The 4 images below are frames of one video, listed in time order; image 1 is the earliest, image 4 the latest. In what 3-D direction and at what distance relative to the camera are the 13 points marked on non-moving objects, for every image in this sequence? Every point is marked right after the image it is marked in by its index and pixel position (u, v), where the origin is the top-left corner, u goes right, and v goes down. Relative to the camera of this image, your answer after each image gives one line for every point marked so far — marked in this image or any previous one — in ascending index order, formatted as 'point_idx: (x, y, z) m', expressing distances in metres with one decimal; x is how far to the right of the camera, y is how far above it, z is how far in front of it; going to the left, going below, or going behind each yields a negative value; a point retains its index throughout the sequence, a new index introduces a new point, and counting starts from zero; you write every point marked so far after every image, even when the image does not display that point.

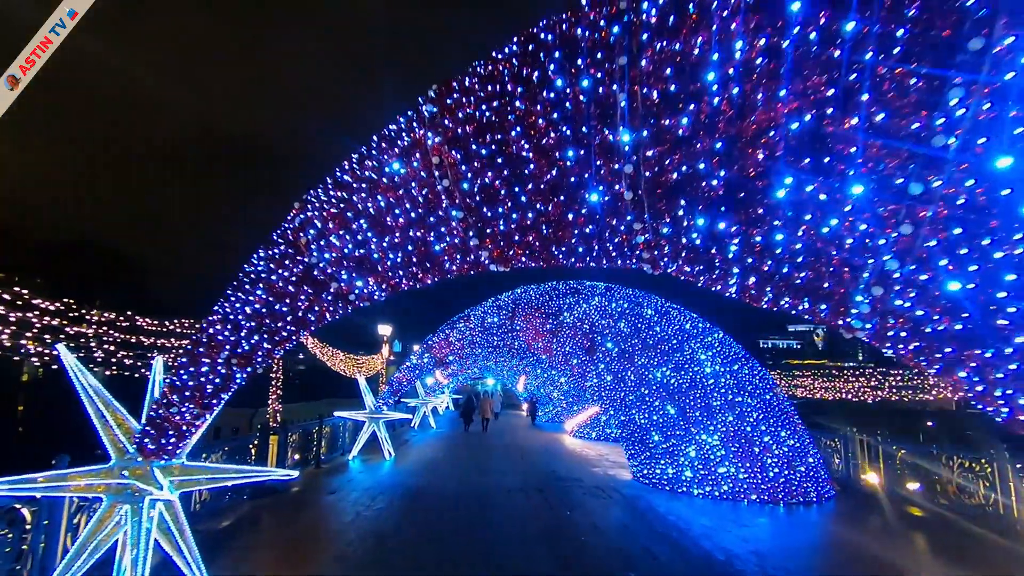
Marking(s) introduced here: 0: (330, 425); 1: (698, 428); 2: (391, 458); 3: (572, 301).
0: (-4.1, -3.0, +12.1) m
1: (+3.0, -2.2, +8.7) m
2: (-2.9, -4.0, +12.7) m
3: (+1.2, -0.3, +10.9) m
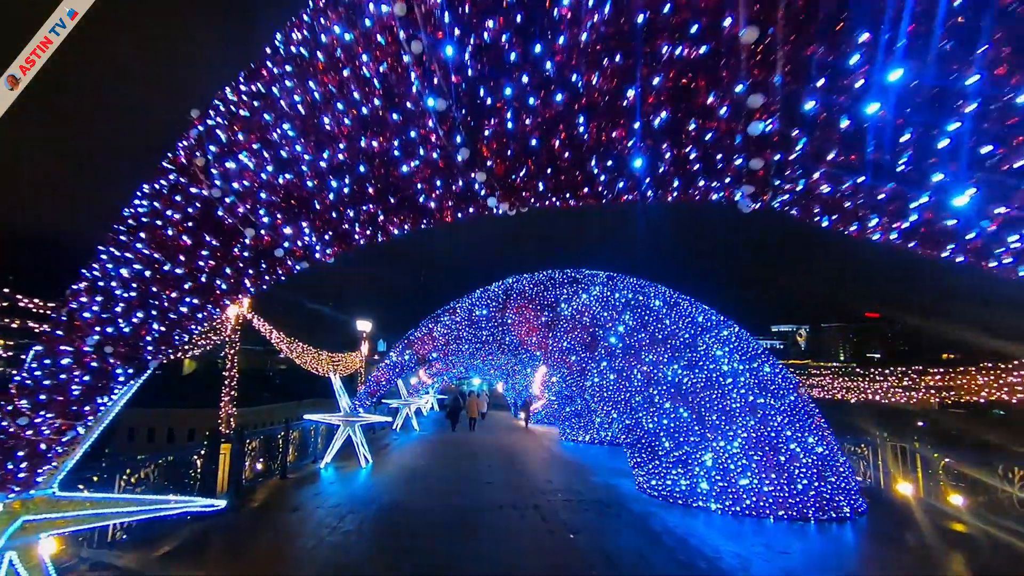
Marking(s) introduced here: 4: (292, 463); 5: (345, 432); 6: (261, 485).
0: (-4.3, -2.8, +10.9) m
1: (+2.9, -2.1, +7.7) m
2: (-3.1, -3.8, +11.5) m
3: (+1.0, -0.1, +9.8) m
4: (-4.3, -3.4, +10.6) m
5: (-3.6, -3.1, +11.6) m
6: (-4.1, -3.3, +9.0) m
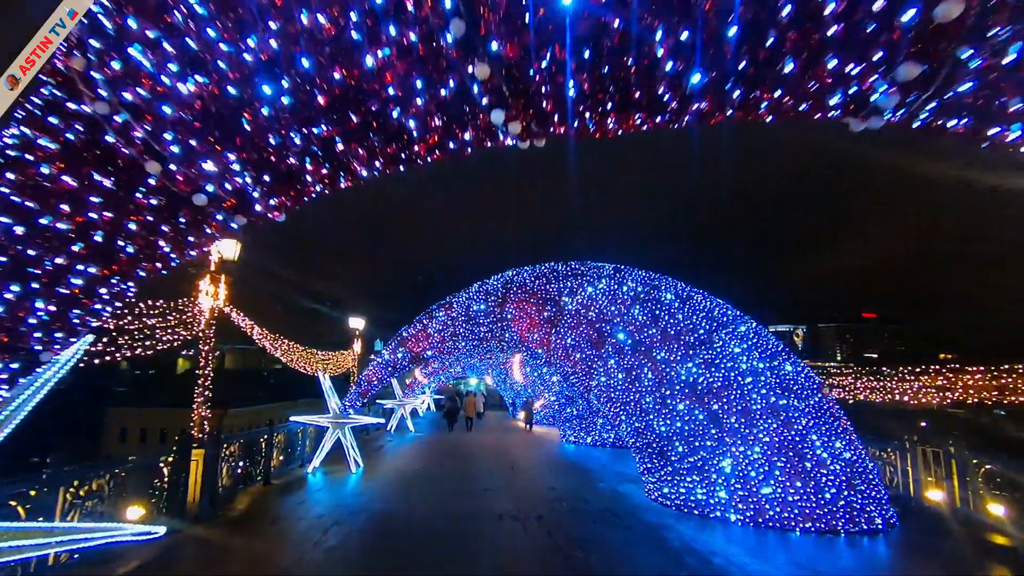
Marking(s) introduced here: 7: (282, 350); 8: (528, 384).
0: (-4.3, -2.7, +10.2) m
1: (+2.9, -1.9, +7.0) m
2: (-3.1, -3.7, +10.9) m
3: (+1.0, 0.0, +9.1) m
4: (-4.3, -3.3, +9.9) m
5: (-3.6, -3.0, +10.9) m
6: (-4.1, -3.1, +8.4) m
7: (-4.5, -1.2, +10.6) m
8: (+0.6, -3.3, +18.5) m
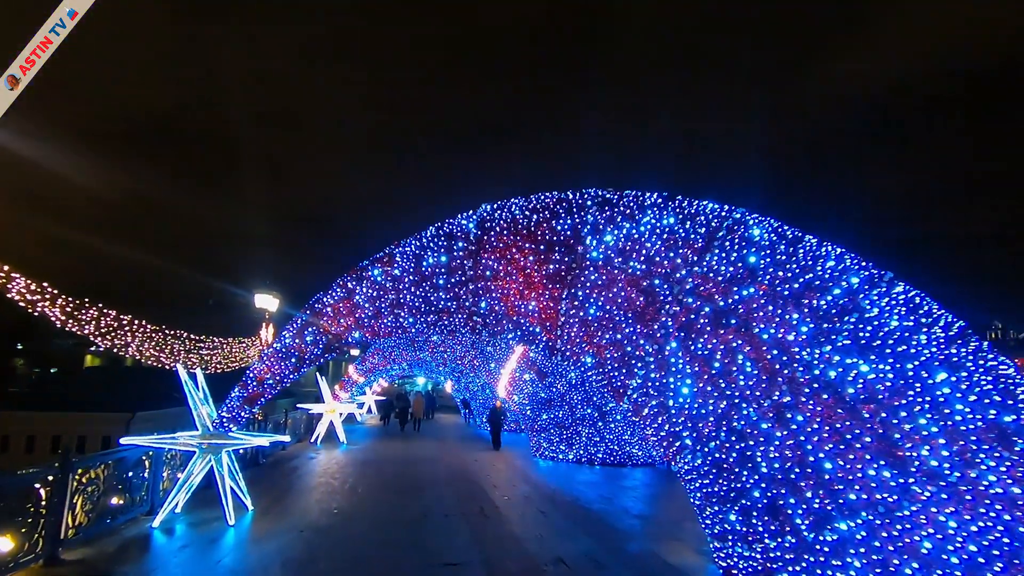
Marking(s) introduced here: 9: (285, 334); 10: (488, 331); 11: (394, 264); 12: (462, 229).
0: (-4.6, -2.0, +6.2) m
1: (+2.8, -1.4, +3.7) m
2: (-3.5, -3.0, +7.0) m
3: (+0.8, +0.7, +5.6) m
4: (-4.6, -2.6, +5.9) m
5: (-3.9, -2.3, +7.0) m
6: (-4.3, -2.4, +4.4) m
7: (-4.8, -0.5, +6.6) m
8: (-0.6, -2.6, +14.9) m
9: (-3.1, -0.7, +7.8) m
10: (-0.3, -0.5, +7.1) m
11: (-1.6, +0.3, +7.5) m
12: (-0.6, +0.7, +6.5) m
